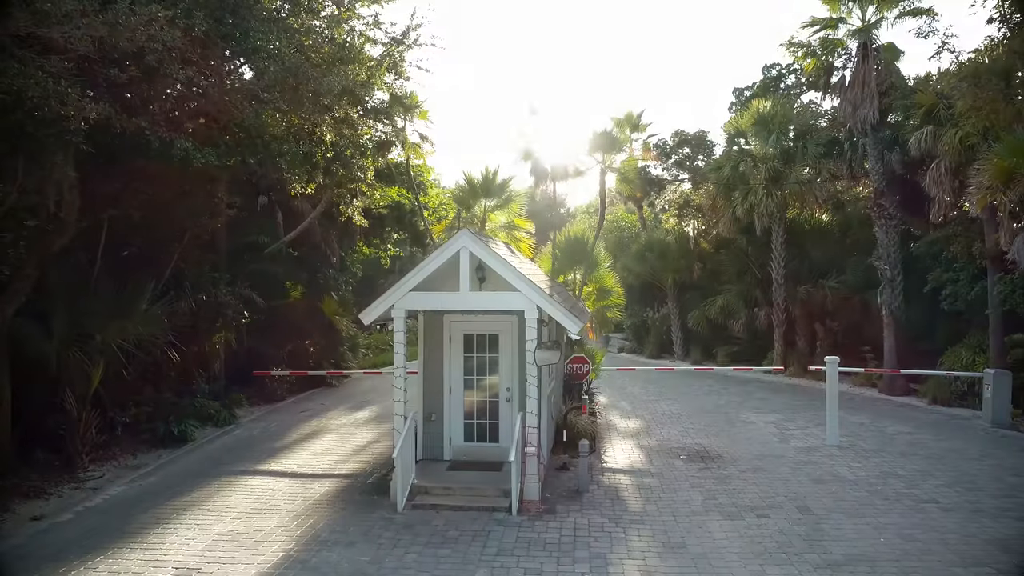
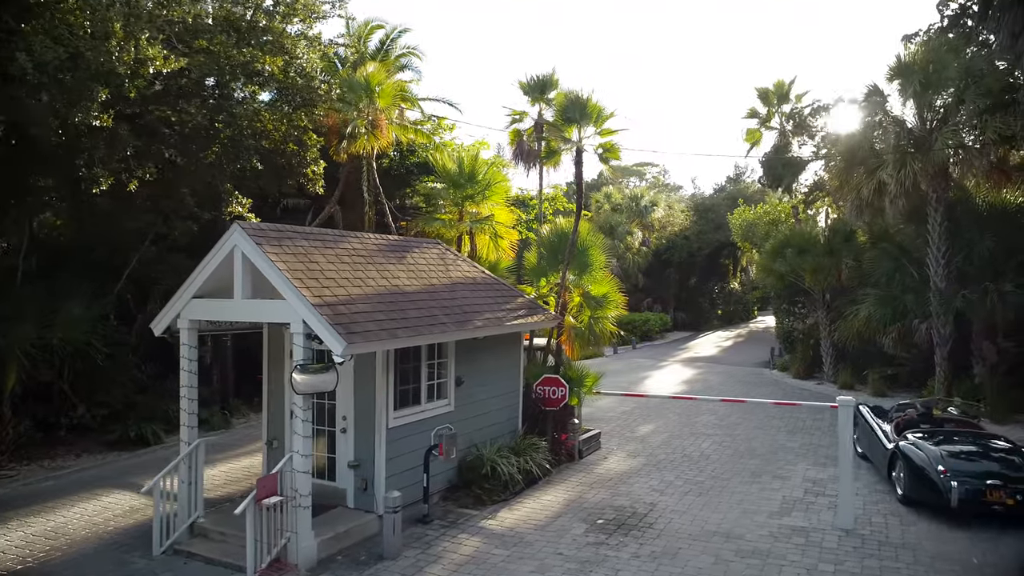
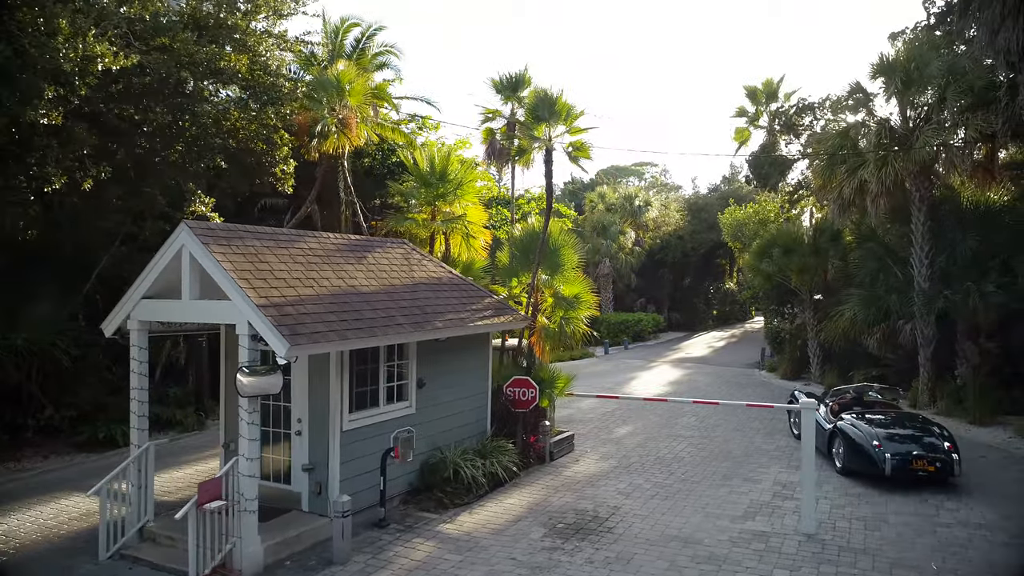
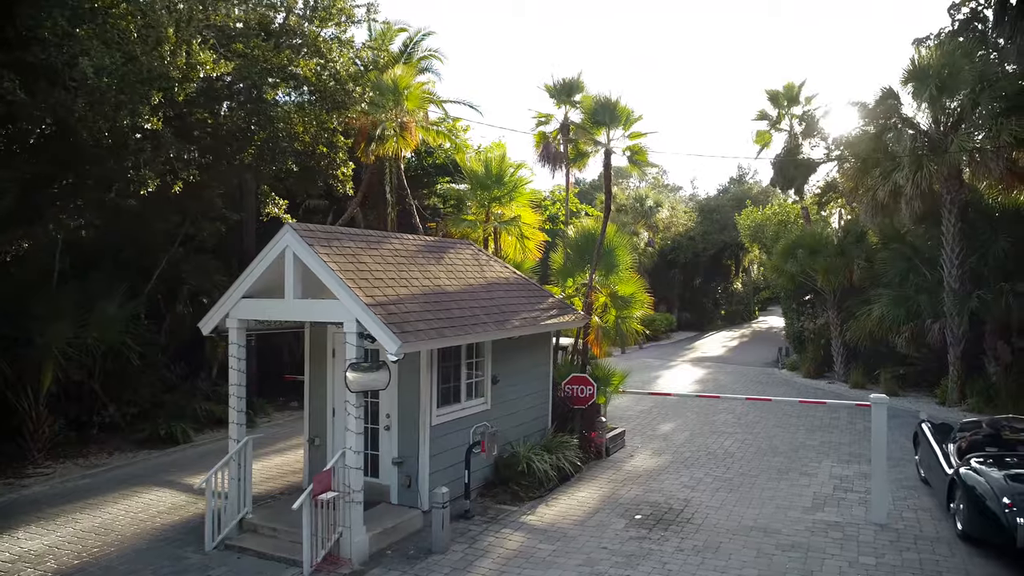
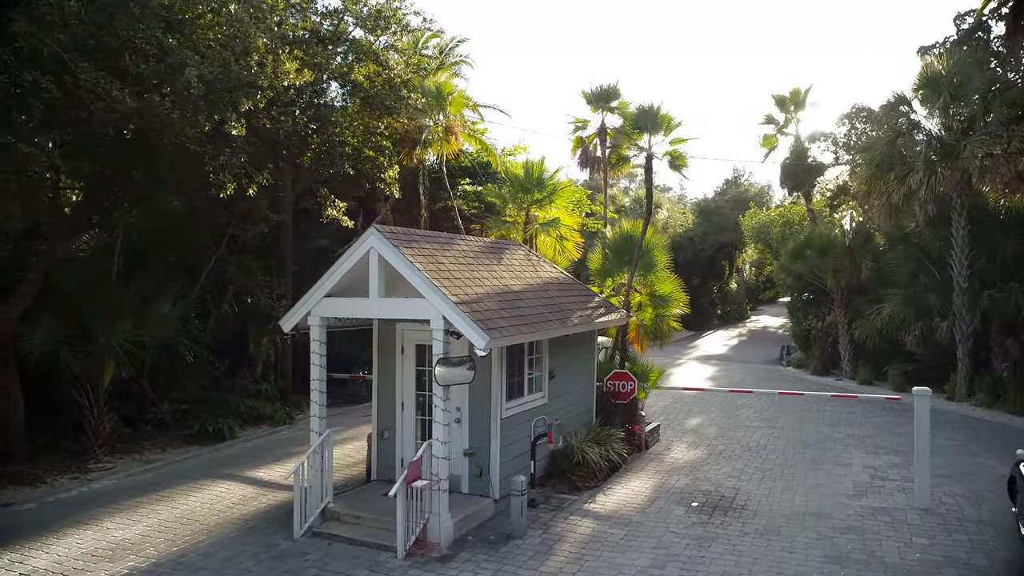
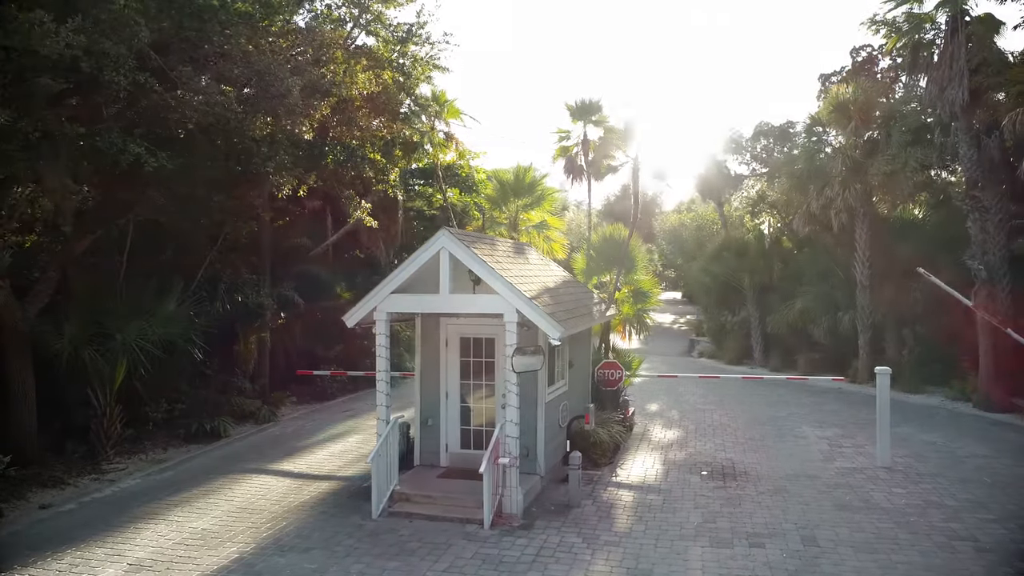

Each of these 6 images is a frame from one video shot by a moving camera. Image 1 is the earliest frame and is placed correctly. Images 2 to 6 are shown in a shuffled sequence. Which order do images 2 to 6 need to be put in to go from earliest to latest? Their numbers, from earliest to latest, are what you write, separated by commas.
6, 5, 4, 2, 3
